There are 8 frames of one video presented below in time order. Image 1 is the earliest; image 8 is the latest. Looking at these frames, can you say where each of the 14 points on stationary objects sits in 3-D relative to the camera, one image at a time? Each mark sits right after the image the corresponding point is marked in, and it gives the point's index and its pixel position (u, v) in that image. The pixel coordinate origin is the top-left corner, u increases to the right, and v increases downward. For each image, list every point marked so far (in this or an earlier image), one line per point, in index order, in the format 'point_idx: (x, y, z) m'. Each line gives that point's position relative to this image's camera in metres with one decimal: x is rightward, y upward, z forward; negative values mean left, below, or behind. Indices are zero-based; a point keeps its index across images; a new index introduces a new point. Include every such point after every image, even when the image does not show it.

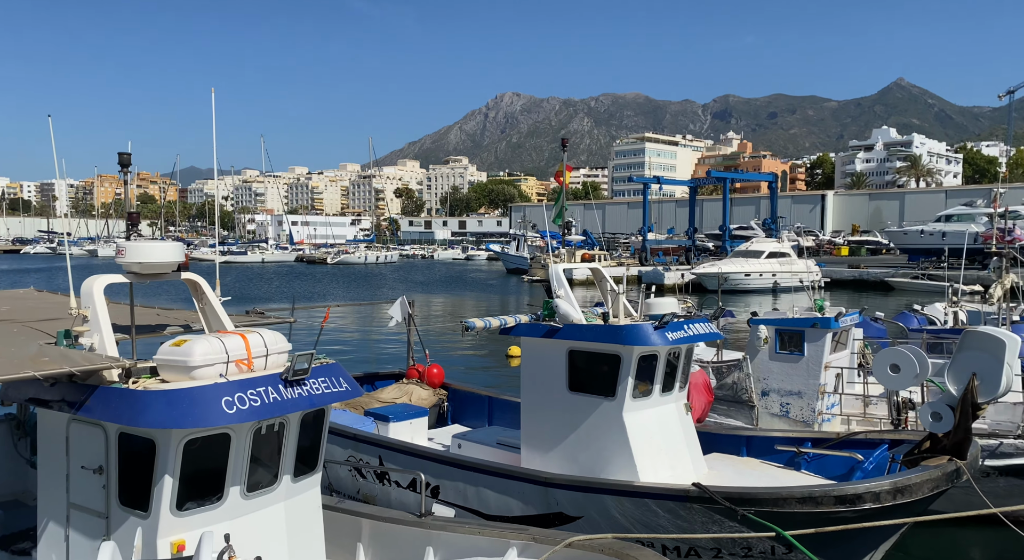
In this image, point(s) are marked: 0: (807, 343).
0: (+3.9, -0.8, +11.4) m
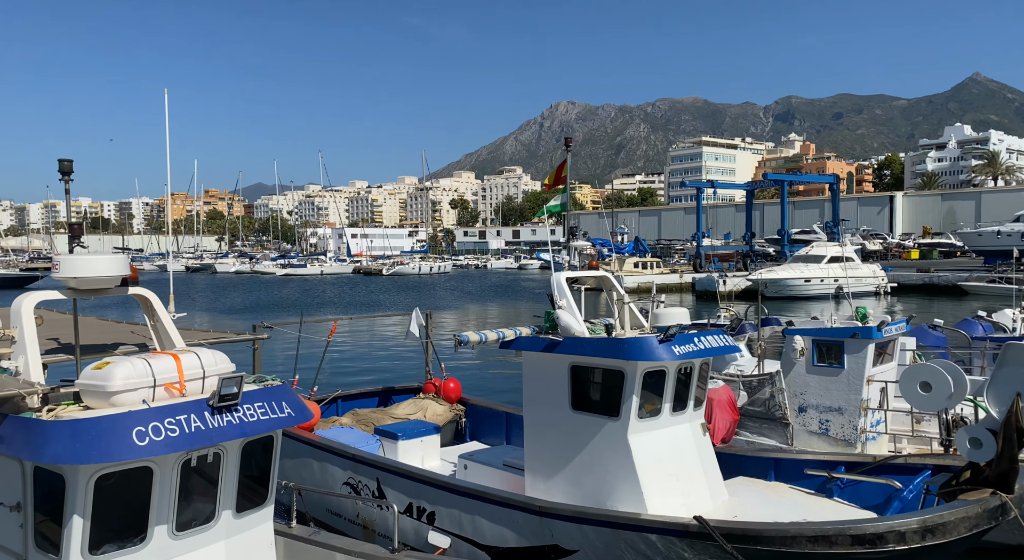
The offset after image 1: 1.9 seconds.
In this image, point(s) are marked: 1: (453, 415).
0: (+4.0, -0.9, +10.3) m
1: (-0.8, -1.8, +11.3) m
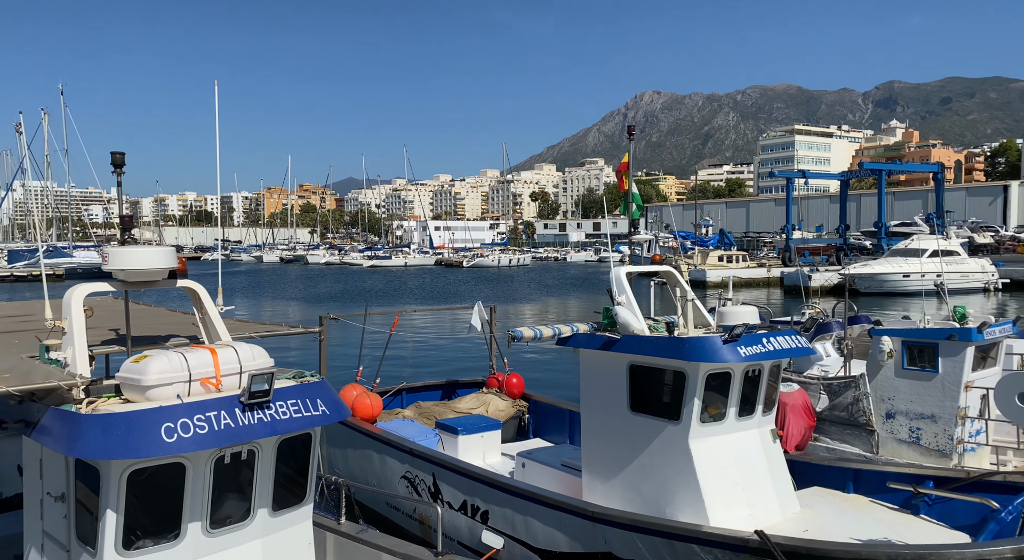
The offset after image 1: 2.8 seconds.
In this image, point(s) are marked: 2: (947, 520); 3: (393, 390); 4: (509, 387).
0: (+4.7, -0.8, +9.6) m
1: (0.0, -1.7, +11.0) m
2: (+3.6, -2.0, +7.4) m
3: (-1.7, -1.5, +11.3) m
4: (-0.1, -1.4, +11.2) m
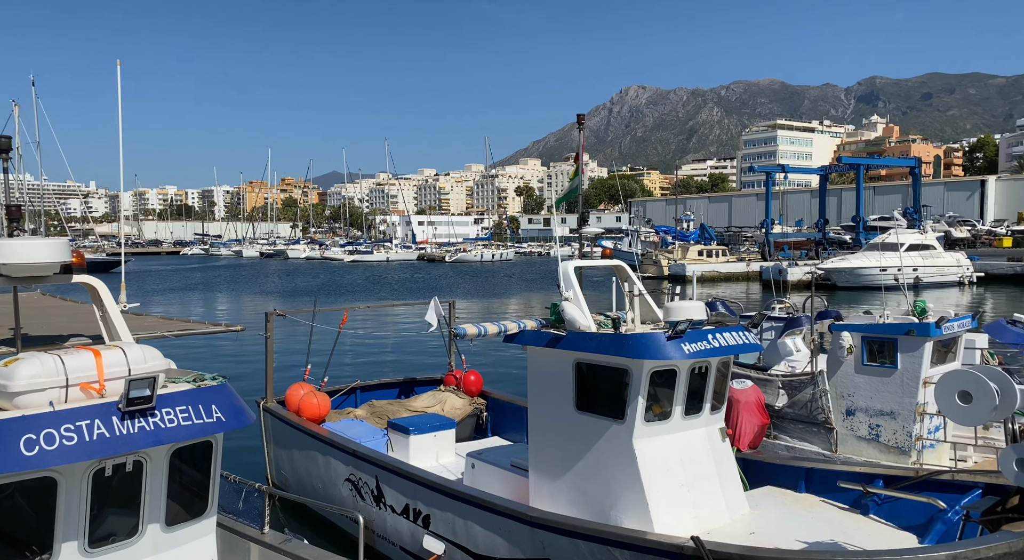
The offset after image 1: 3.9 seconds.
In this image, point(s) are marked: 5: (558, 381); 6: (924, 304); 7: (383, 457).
0: (+4.2, -0.8, +9.4) m
1: (-0.5, -1.7, +10.8) m
2: (+3.2, -2.0, +7.2) m
3: (-2.3, -1.4, +11.0) m
4: (-0.6, -1.4, +11.0) m
5: (+0.4, -0.9, +7.4) m
6: (+4.6, -0.2, +9.7) m
7: (-1.3, -1.7, +8.0) m
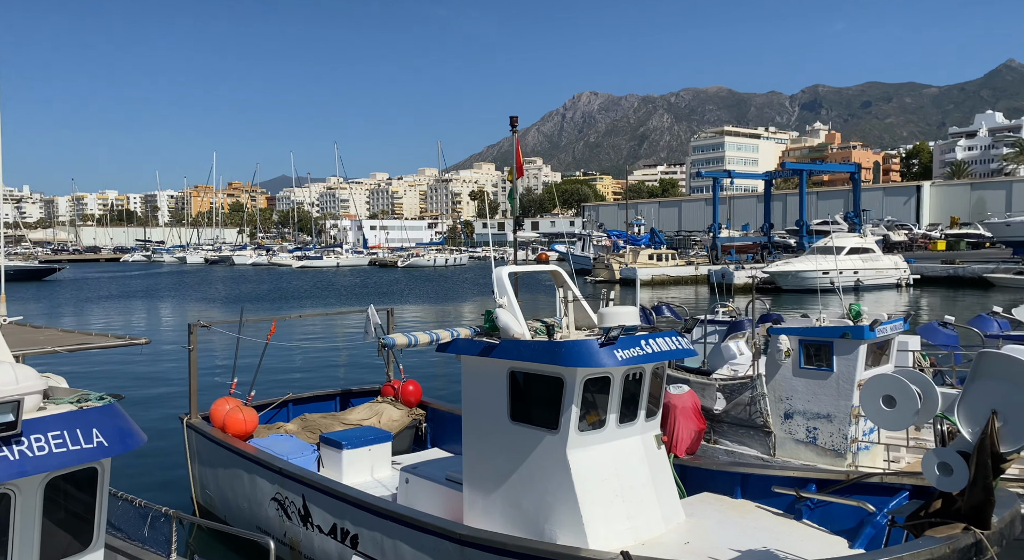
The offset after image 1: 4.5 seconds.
0: (+3.5, -0.8, +9.5) m
1: (-1.3, -1.7, +10.6) m
2: (+2.6, -2.0, +7.2) m
3: (-3.0, -1.5, +10.8) m
4: (-1.4, -1.4, +10.8) m
5: (-0.2, -0.9, +7.3) m
6: (+3.9, -0.3, +9.8) m
7: (-1.9, -1.7, +7.8) m
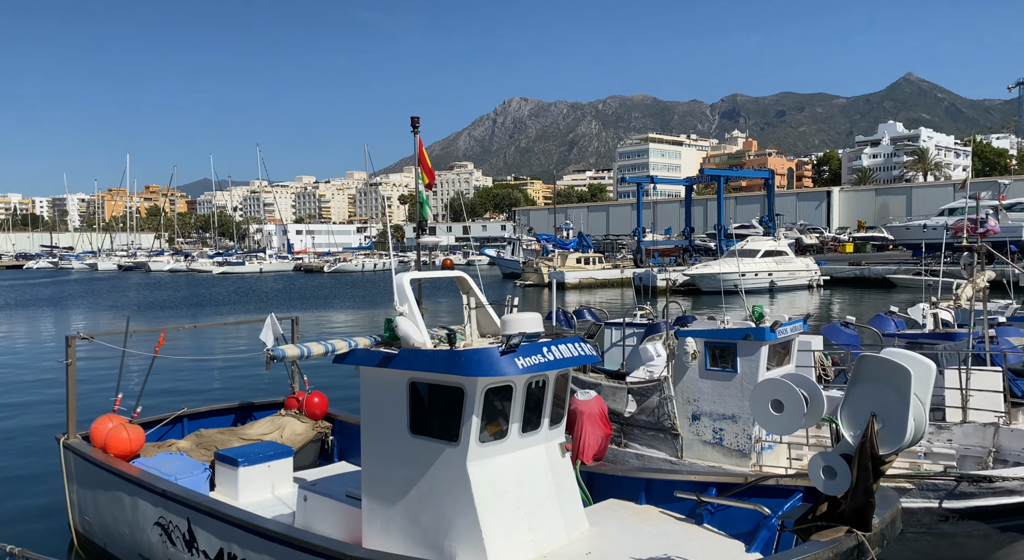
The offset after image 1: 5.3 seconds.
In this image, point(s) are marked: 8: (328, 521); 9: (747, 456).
0: (+2.5, -0.9, +9.6) m
1: (-2.3, -1.8, +10.3) m
2: (+1.8, -2.1, +7.3) m
3: (-4.1, -1.6, +10.4) m
4: (-2.5, -1.5, +10.5) m
5: (-1.0, -1.0, +7.1) m
6: (+2.8, -0.3, +9.9) m
7: (-2.7, -1.8, +7.4) m
8: (-1.6, -2.1, +7.7) m
9: (+2.6, -2.0, +9.5) m
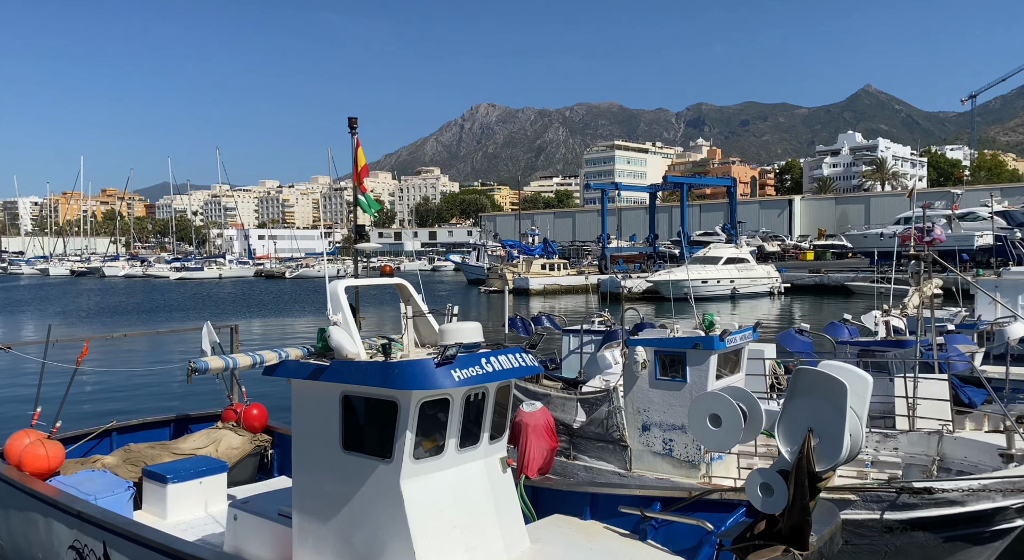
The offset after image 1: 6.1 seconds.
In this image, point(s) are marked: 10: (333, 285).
0: (+1.9, -1.0, +9.4) m
1: (-3.0, -1.9, +10.0) m
2: (+1.3, -2.1, +7.1) m
3: (-4.7, -1.7, +9.9) m
4: (-3.1, -1.6, +10.2) m
5: (-1.5, -1.0, +6.8) m
6: (+2.2, -0.4, +9.8) m
7: (-3.2, -1.9, +7.1) m
8: (-2.1, -2.2, +7.4) m
9: (+2.0, -2.0, +9.4) m
10: (-1.5, -0.1, +7.0) m
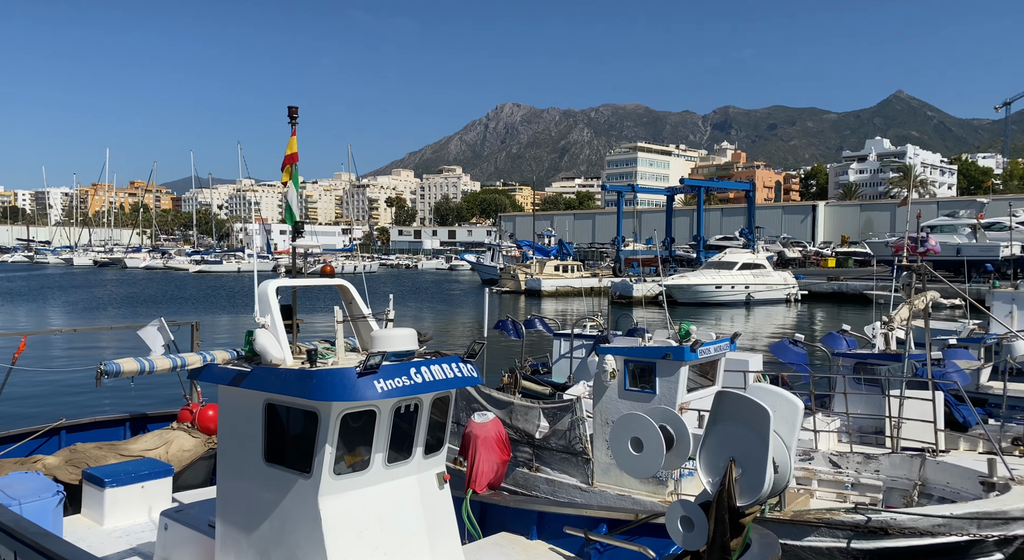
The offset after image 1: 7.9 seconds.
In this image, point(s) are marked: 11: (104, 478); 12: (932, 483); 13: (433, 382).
0: (+1.5, -1.0, +9.0) m
1: (-3.4, -1.9, +9.6) m
2: (+0.8, -2.2, +6.6) m
3: (-5.1, -1.6, +9.6) m
4: (-3.5, -1.6, +9.8) m
5: (-2.0, -1.0, +6.4) m
6: (+1.8, -0.5, +9.3) m
7: (-3.7, -1.8, +6.7) m
8: (-2.6, -2.2, +7.0) m
9: (+1.5, -2.1, +8.9) m
10: (-1.9, 0.0, +6.7) m
11: (-3.8, -1.8, +8.1) m
12: (+4.2, -2.0, +8.7) m
13: (-0.6, -0.7, +6.3) m
